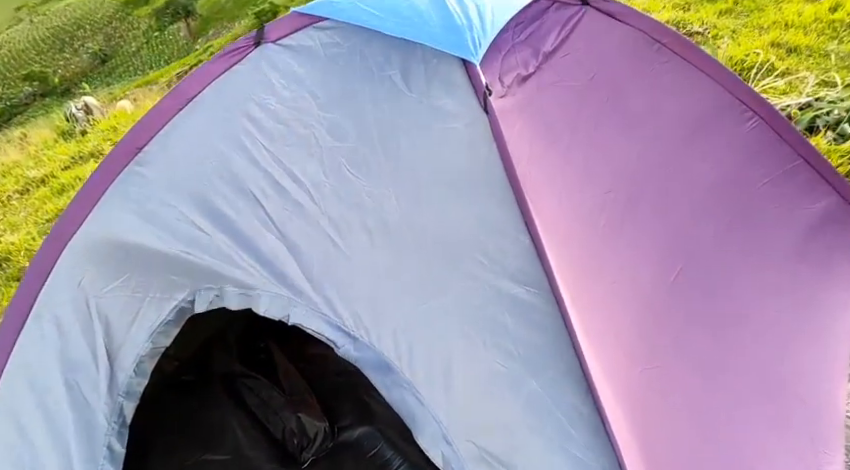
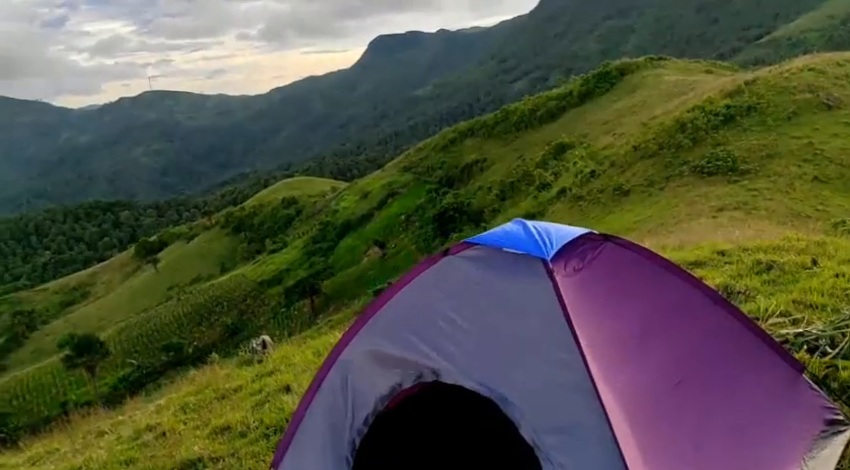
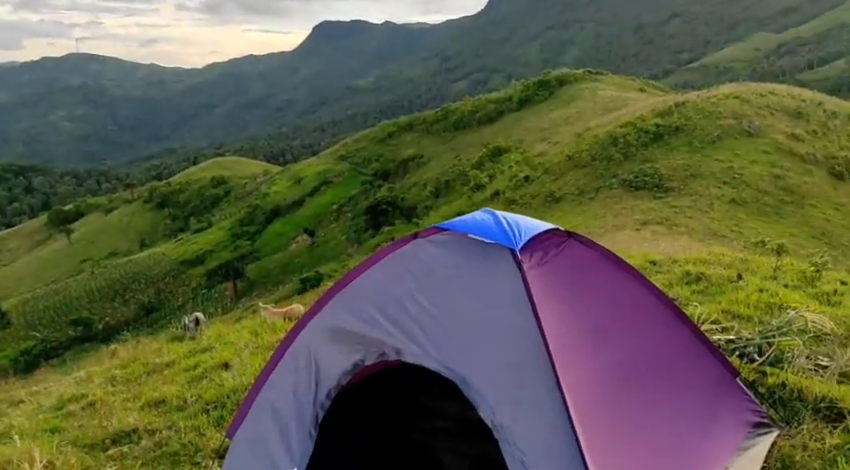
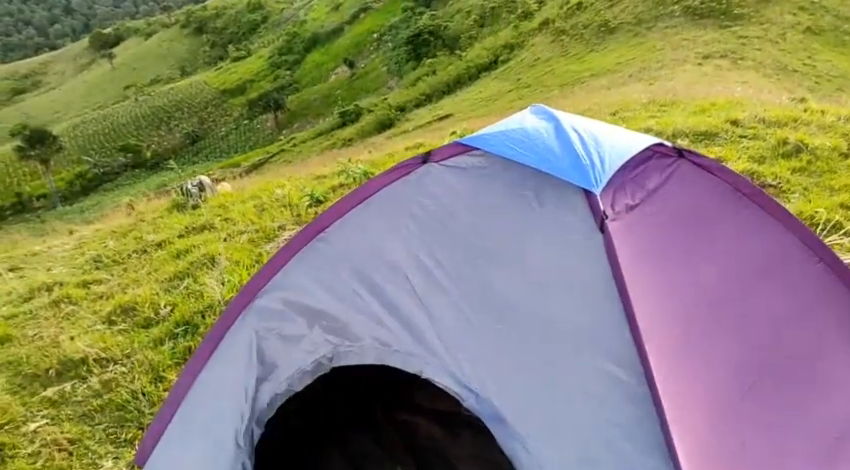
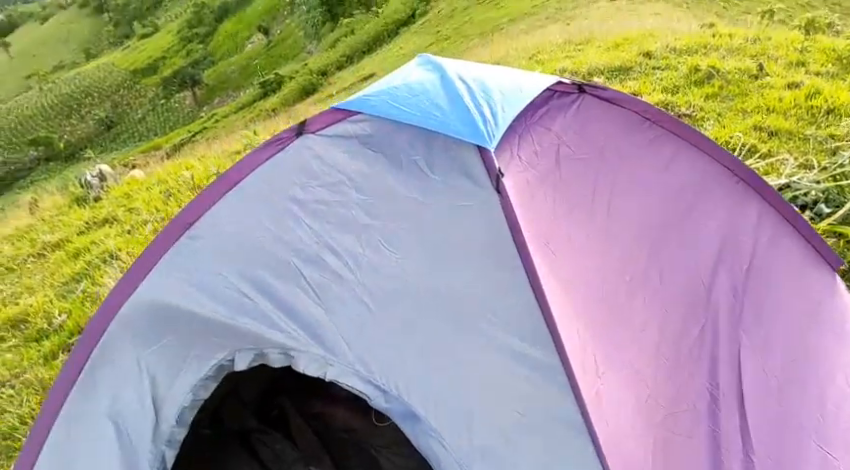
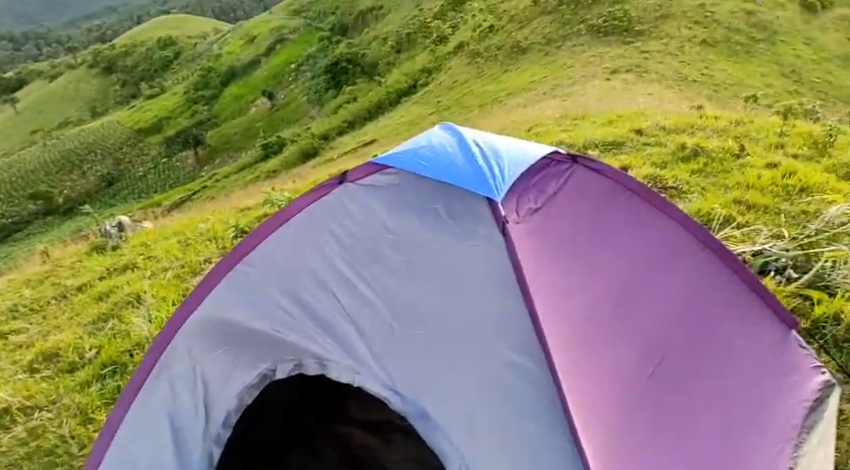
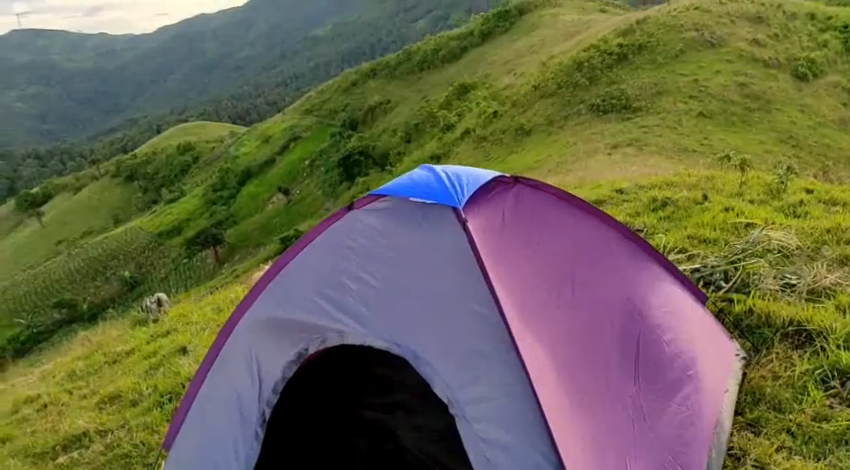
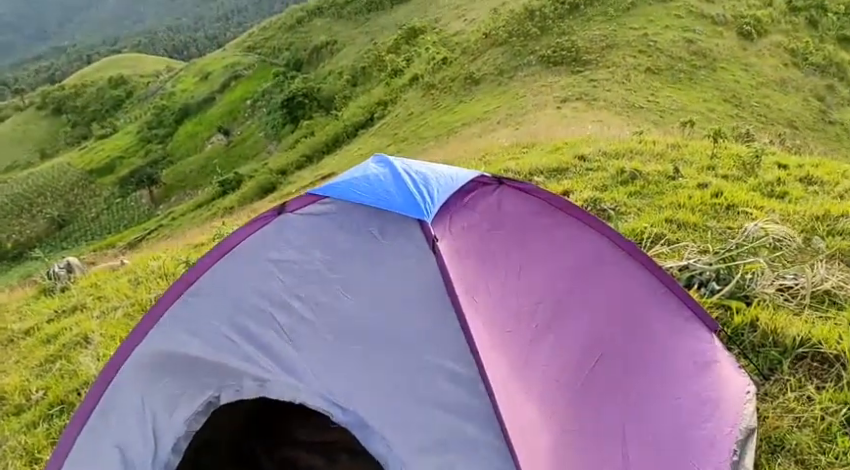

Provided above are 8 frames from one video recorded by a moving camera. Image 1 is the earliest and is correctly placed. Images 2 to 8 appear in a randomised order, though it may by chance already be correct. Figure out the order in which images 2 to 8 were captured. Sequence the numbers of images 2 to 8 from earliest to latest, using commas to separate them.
5, 4, 6, 8, 7, 2, 3
